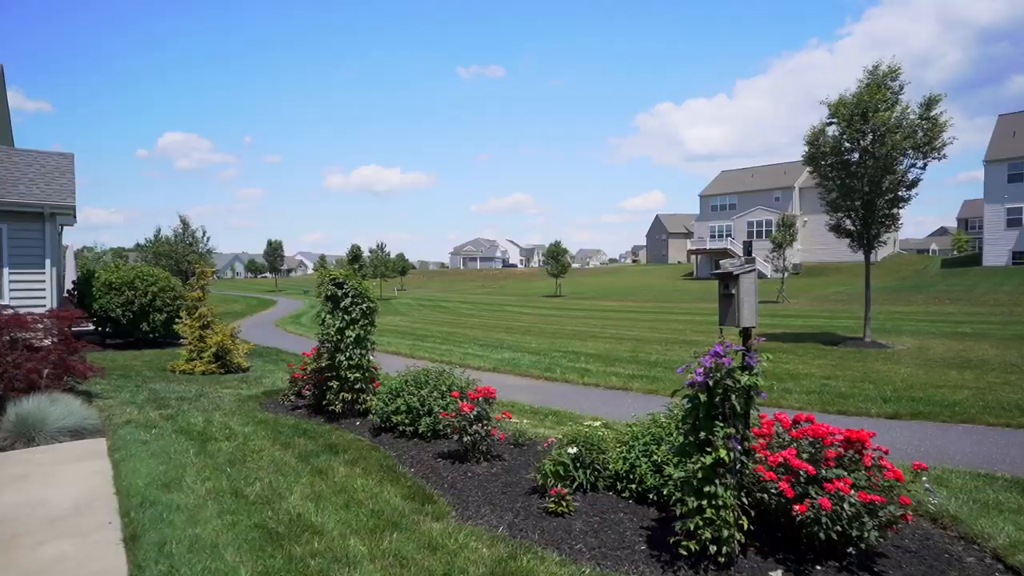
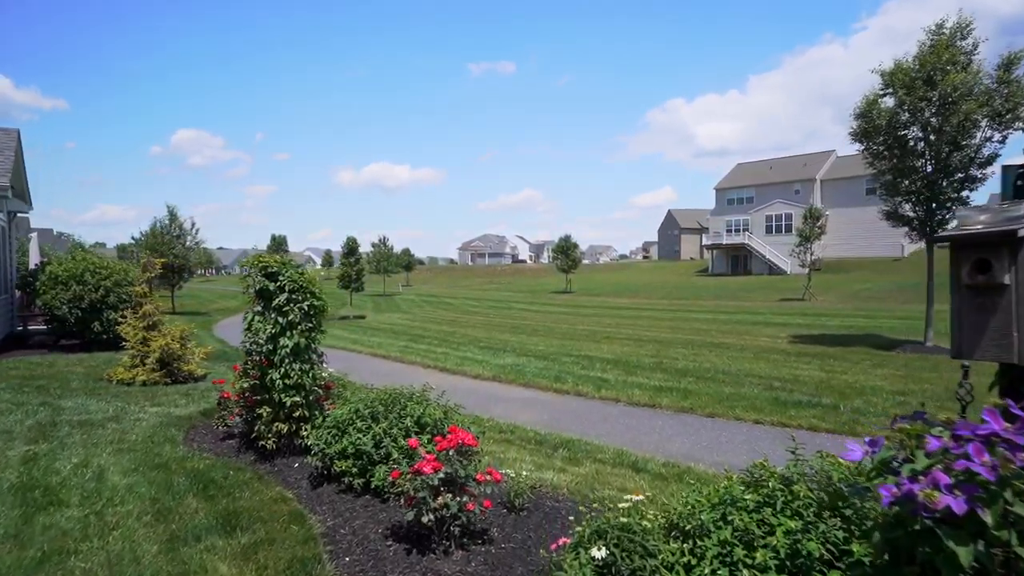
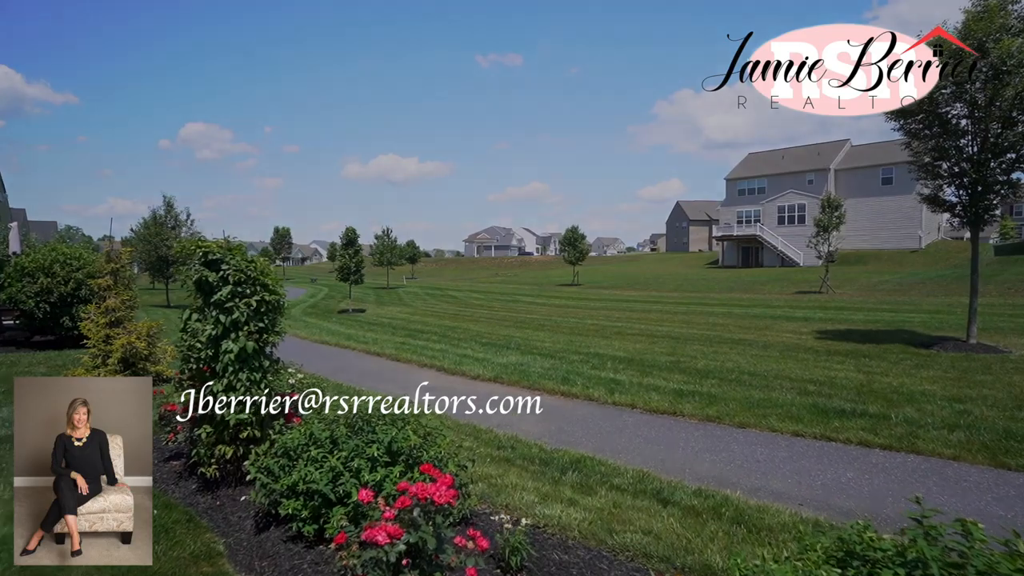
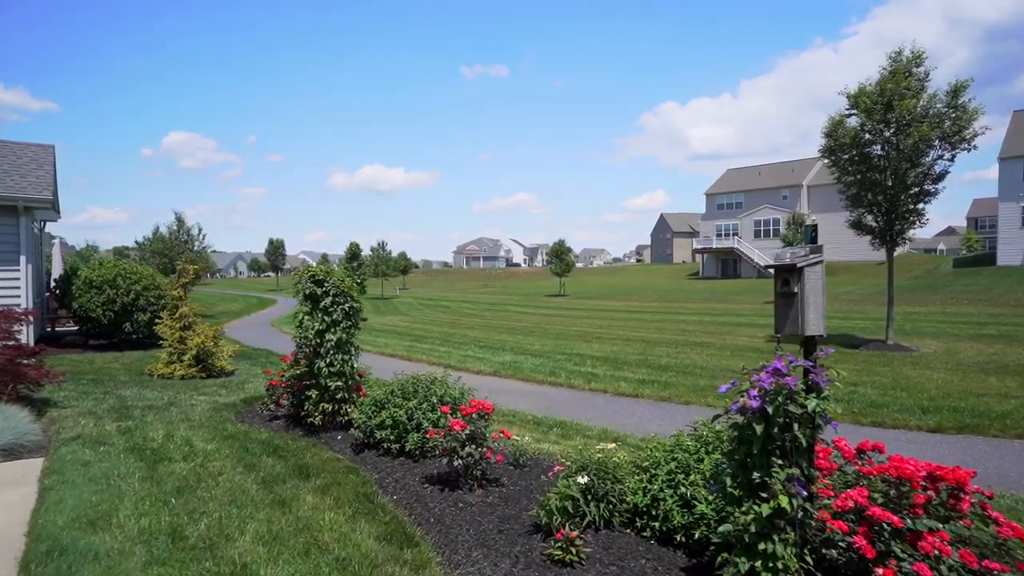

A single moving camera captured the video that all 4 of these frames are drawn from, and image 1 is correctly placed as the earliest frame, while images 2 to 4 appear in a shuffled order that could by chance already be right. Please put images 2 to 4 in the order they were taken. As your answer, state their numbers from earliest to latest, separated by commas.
4, 2, 3
